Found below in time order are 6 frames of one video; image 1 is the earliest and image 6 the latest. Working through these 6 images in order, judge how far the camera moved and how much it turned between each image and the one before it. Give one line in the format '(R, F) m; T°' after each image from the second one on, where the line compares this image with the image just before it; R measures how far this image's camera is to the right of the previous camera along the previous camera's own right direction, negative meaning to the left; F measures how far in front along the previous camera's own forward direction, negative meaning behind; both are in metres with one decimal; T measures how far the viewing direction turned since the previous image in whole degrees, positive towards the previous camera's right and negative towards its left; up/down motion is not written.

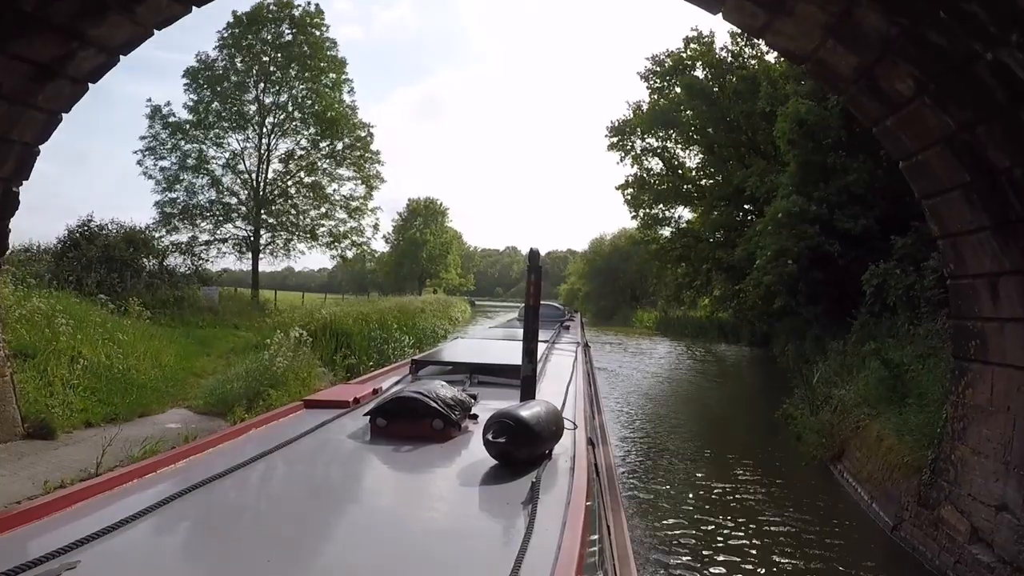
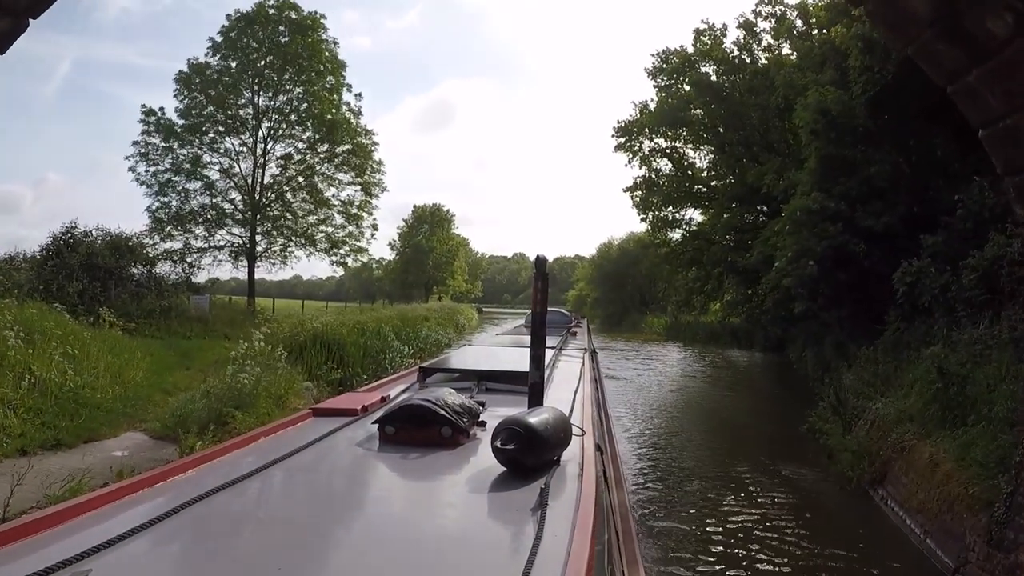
(+0.1, +0.7) m; -1°
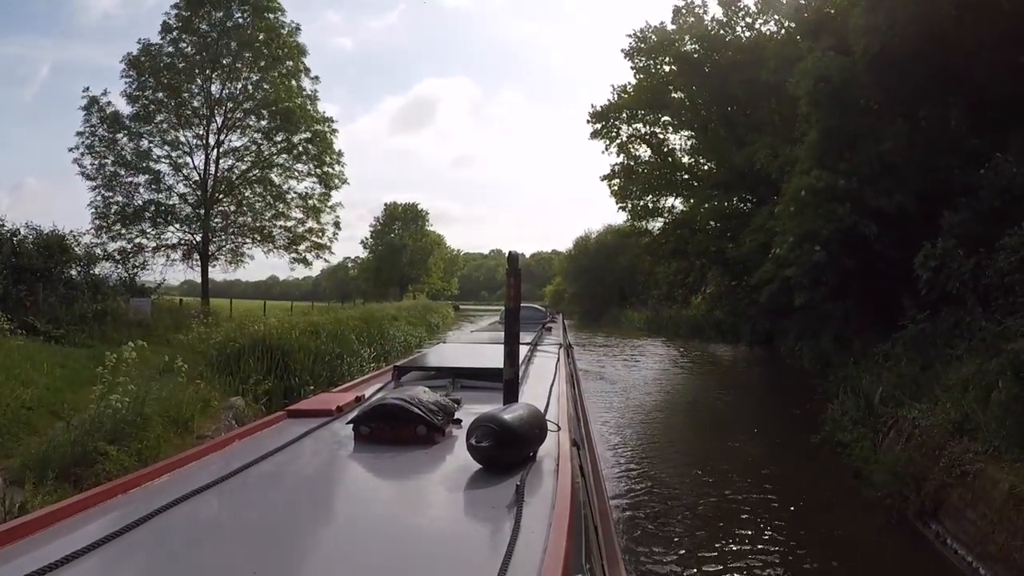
(0.0, +1.2) m; +2°
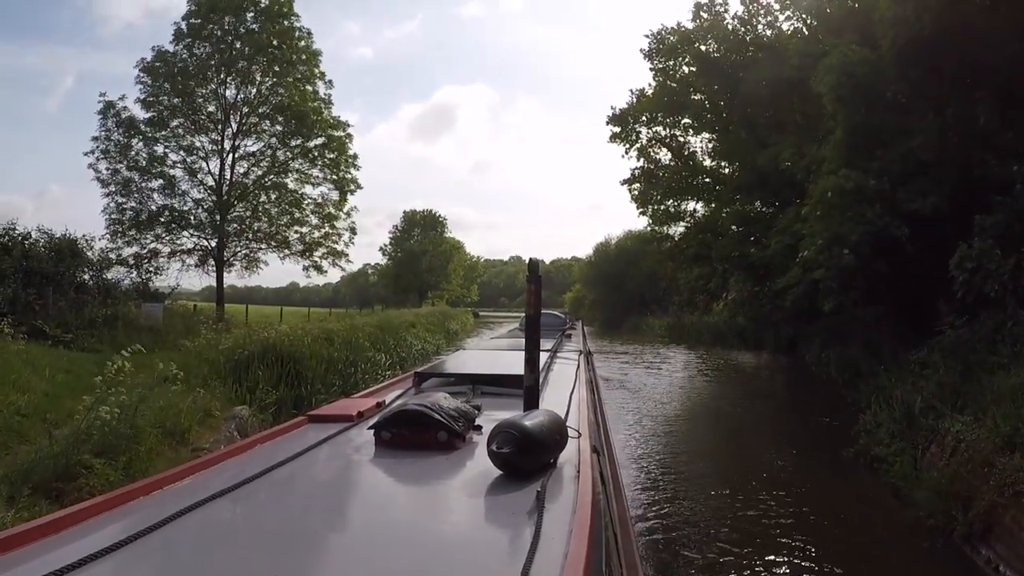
(+0.1, +0.4) m; -2°
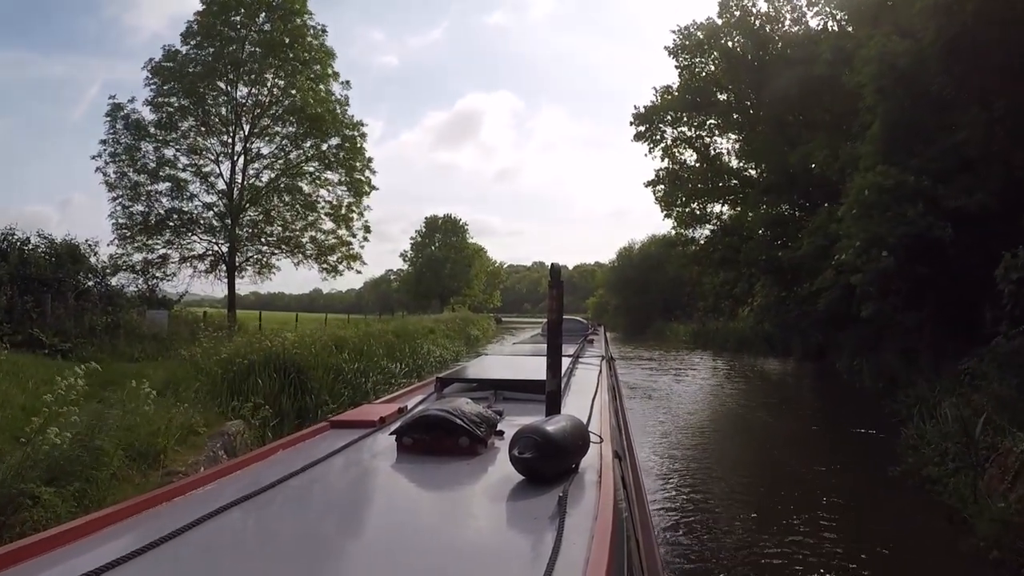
(+0.1, +0.6) m; -2°
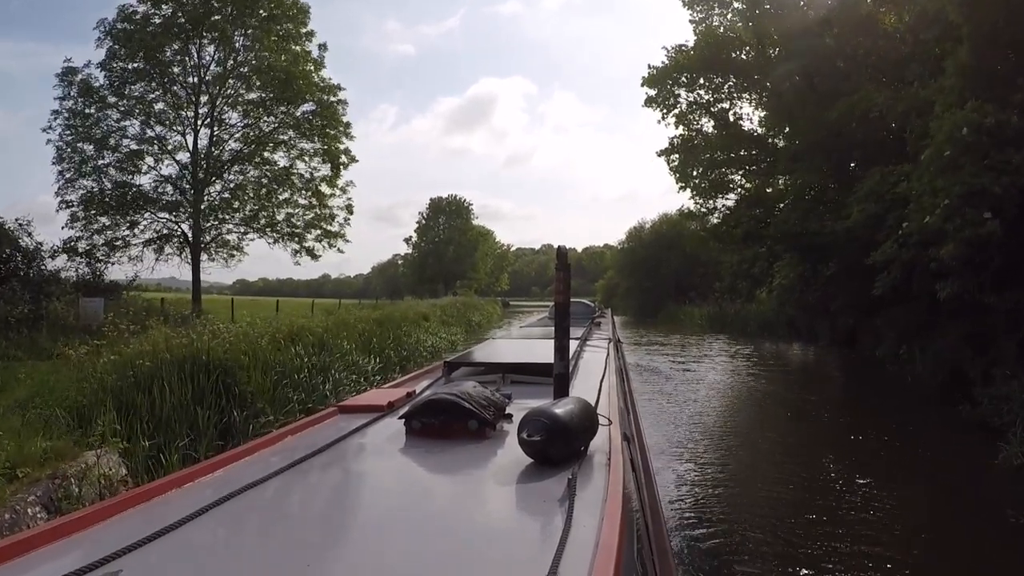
(+0.2, +1.9) m; -1°
